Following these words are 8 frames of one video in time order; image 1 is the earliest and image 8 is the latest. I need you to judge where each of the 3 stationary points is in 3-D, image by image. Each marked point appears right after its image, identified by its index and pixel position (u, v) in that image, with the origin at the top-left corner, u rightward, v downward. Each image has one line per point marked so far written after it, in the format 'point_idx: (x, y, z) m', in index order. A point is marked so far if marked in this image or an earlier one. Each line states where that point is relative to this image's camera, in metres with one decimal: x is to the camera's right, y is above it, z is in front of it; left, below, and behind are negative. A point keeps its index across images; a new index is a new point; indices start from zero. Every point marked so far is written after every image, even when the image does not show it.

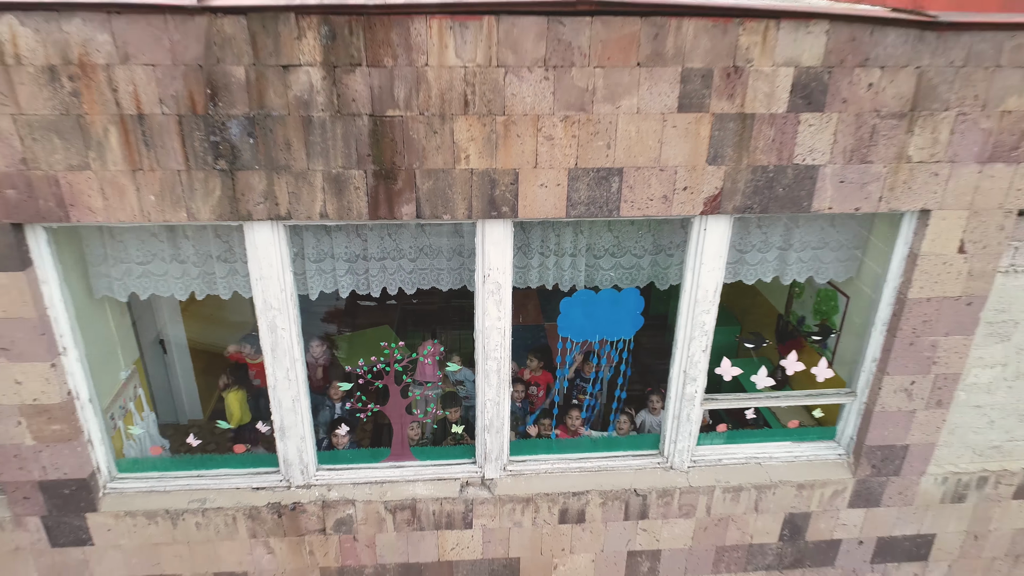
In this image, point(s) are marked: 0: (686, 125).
0: (+0.7, +0.7, +2.9) m
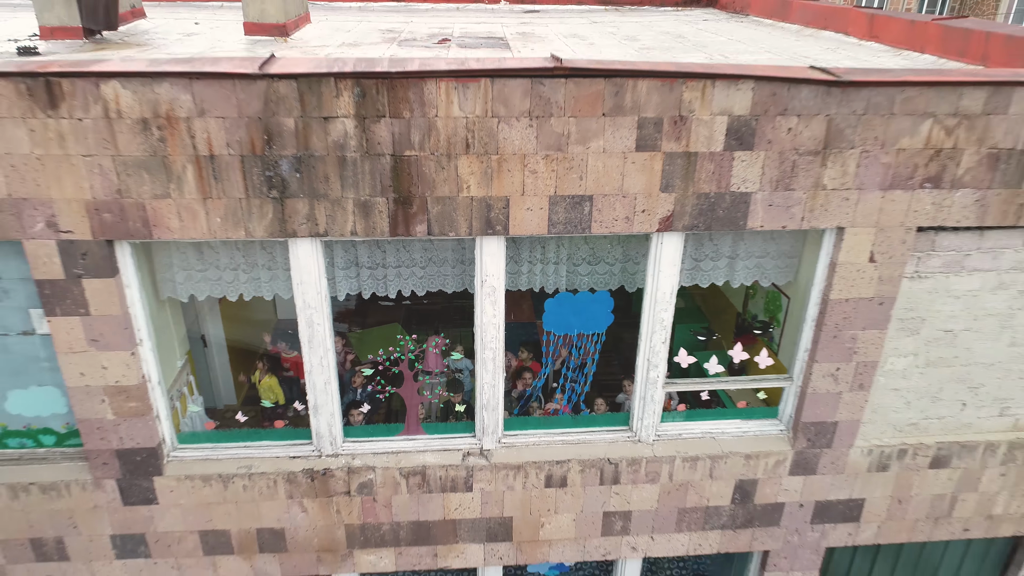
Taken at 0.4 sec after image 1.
0: (+0.7, +0.7, +3.6) m
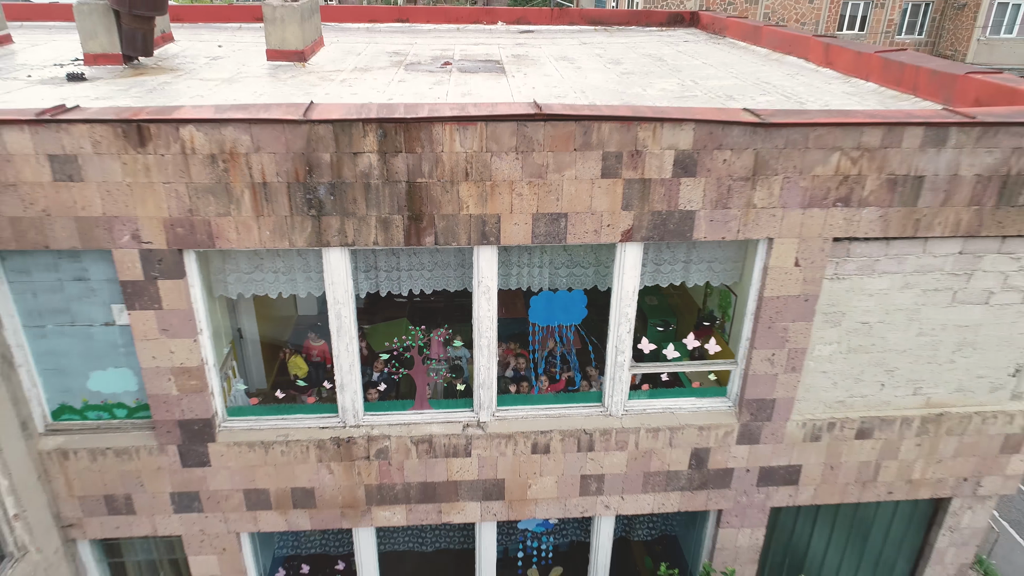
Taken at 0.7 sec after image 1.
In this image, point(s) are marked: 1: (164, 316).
0: (+0.6, +0.7, +4.5) m
1: (-2.4, -0.2, +4.7) m
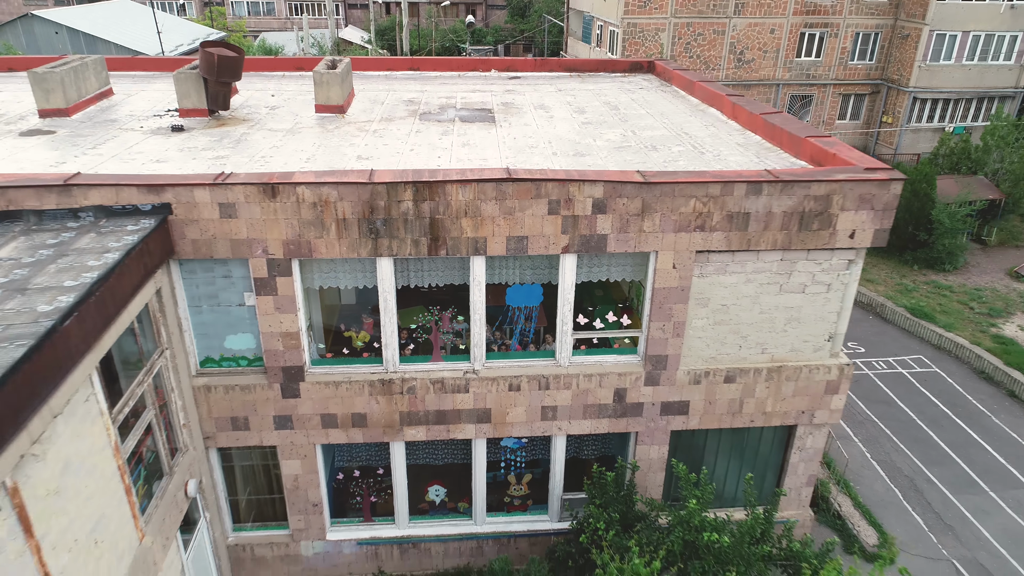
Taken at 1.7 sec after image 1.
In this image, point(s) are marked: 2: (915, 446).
0: (+0.4, +0.8, +7.3) m
1: (-2.6, -0.1, +7.5) m
2: (+7.2, -2.8, +12.1) m
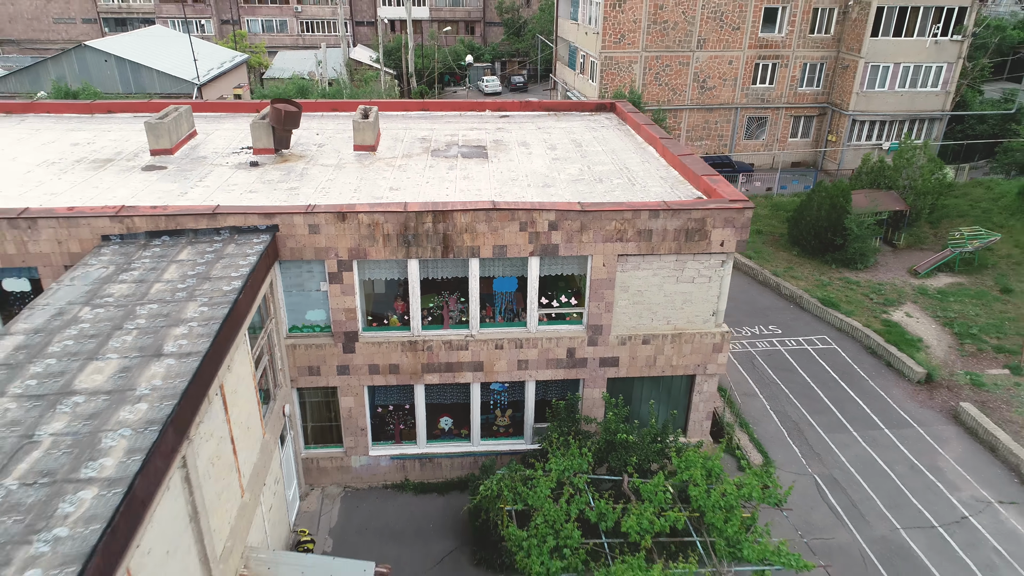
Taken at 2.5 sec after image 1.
0: (+0.2, +0.9, +11.3) m
1: (-2.9, 0.0, +11.5) m
2: (+6.9, -2.6, +16.1) m
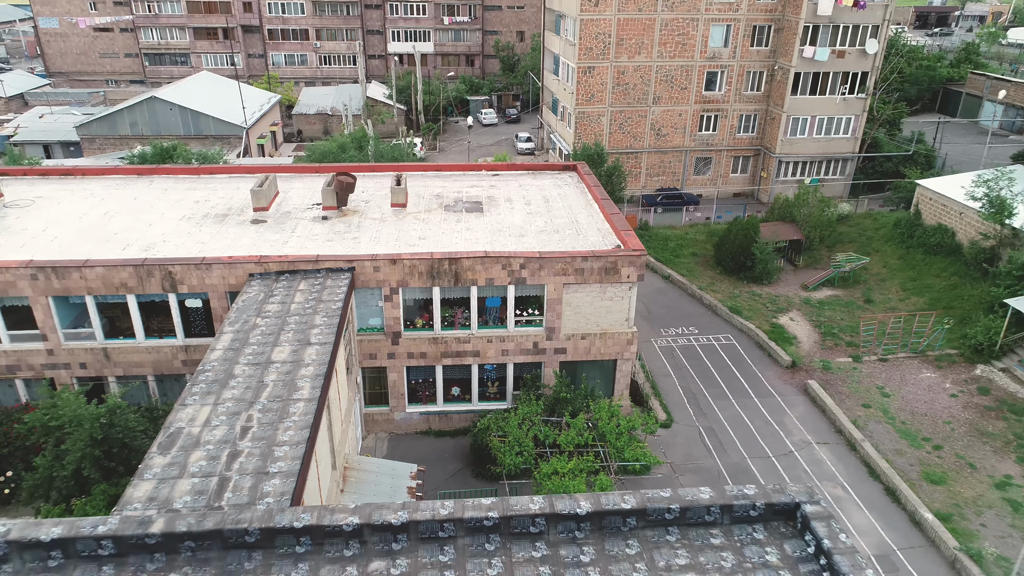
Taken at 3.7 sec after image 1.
0: (-0.2, +0.4, +18.3) m
1: (-3.3, -0.4, +18.5) m
2: (+6.5, -3.1, +23.1) m
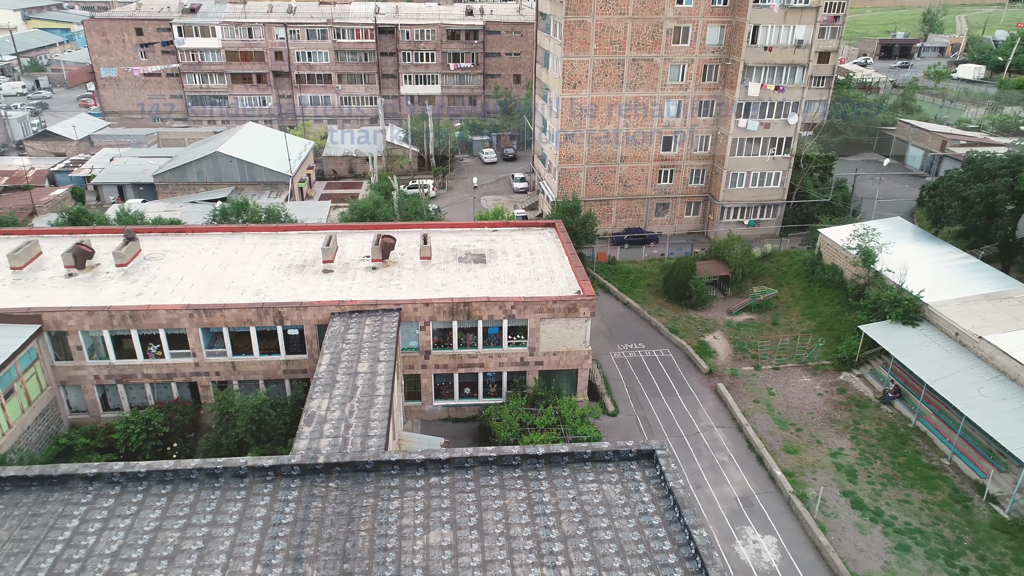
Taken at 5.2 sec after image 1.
0: (-0.5, -0.9, +27.4) m
1: (-3.5, -1.8, +27.5) m
2: (+6.2, -4.4, +32.1) m
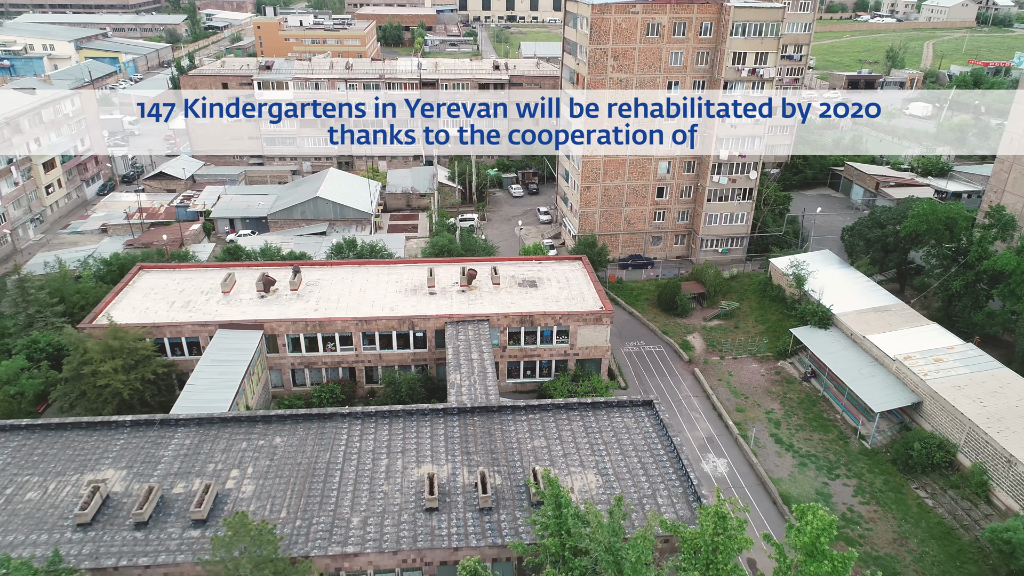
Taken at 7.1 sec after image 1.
0: (+2.5, -2.0, +42.4) m
1: (-0.5, -2.9, +42.5) m
2: (+9.2, -5.5, +47.2) m
